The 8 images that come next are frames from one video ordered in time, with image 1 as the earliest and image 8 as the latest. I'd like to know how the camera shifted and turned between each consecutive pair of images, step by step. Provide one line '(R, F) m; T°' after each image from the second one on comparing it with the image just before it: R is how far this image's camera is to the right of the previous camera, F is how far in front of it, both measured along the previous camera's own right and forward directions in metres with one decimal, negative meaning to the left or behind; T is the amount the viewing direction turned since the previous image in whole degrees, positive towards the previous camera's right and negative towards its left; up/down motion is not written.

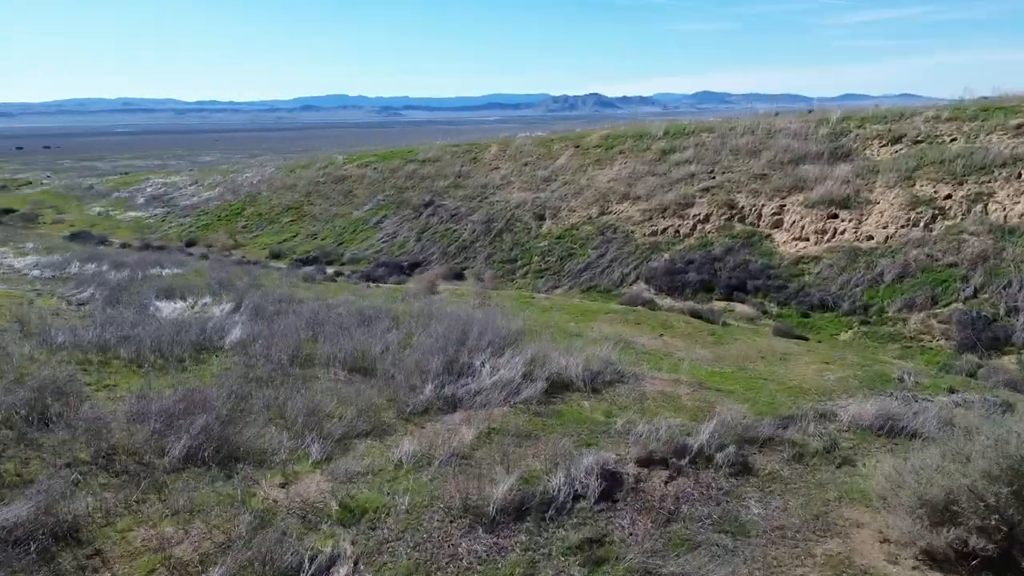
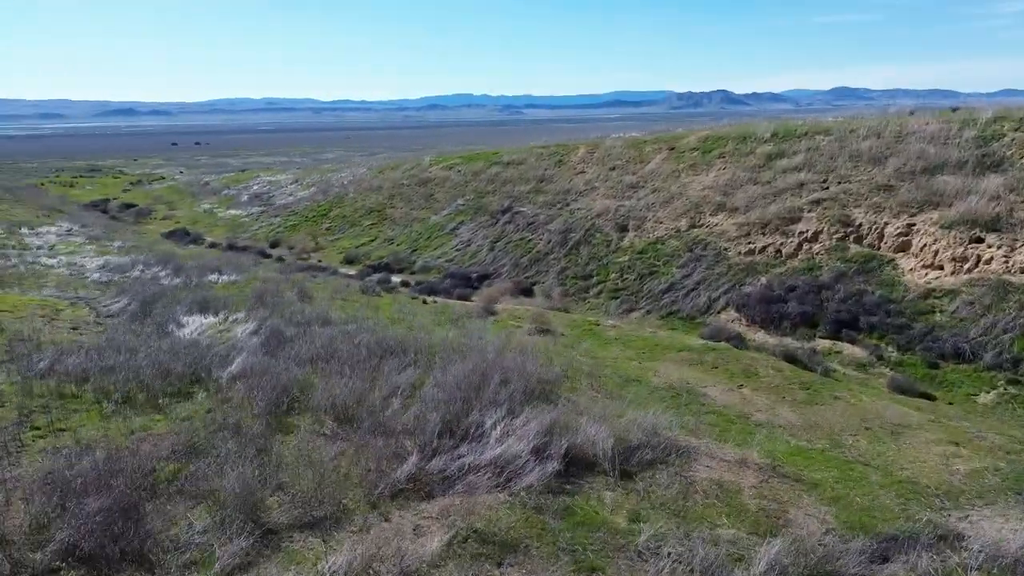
(+1.5, +3.1) m; -9°
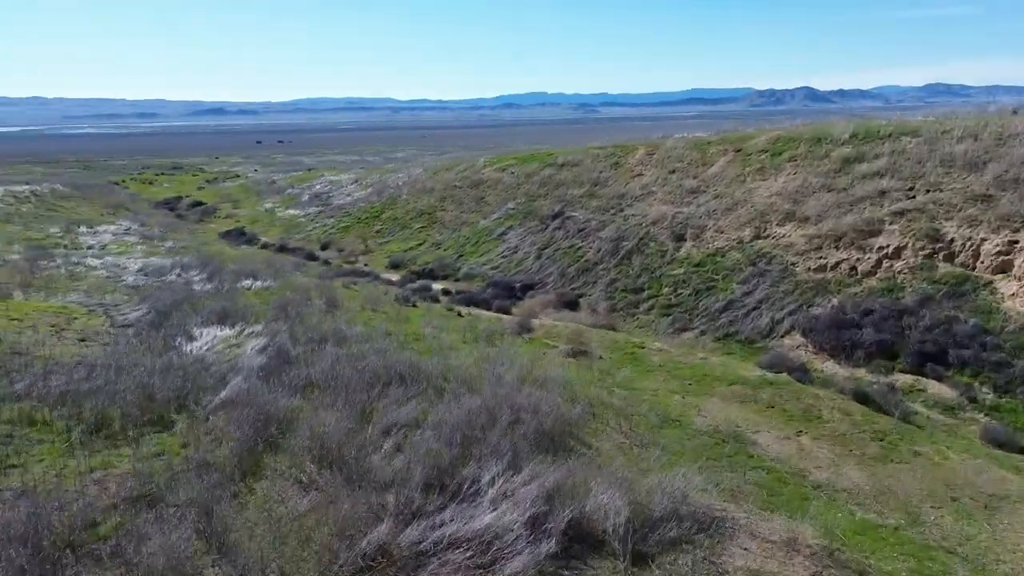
(+1.0, +1.9) m; -6°
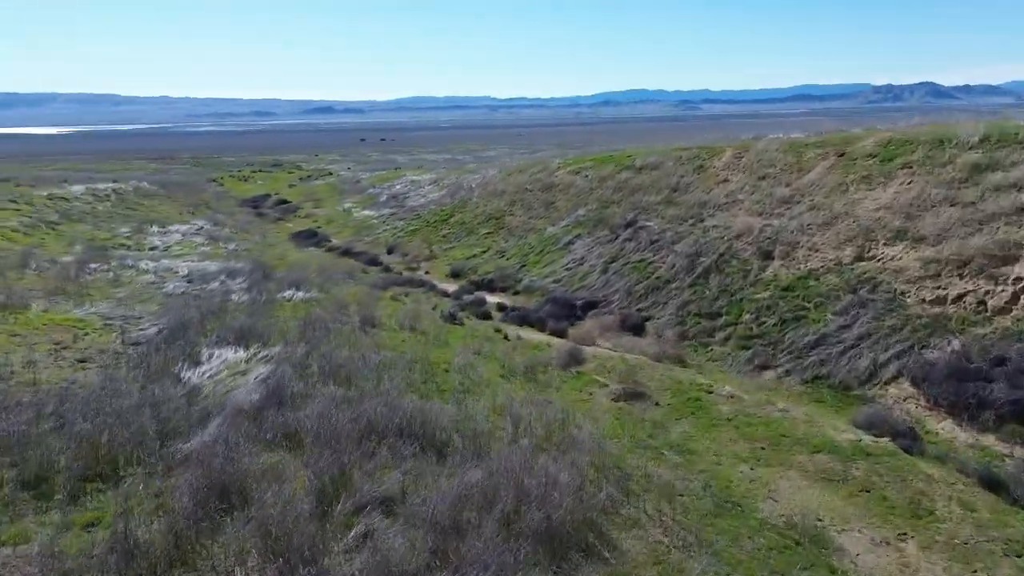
(+1.1, +2.8) m; -7°
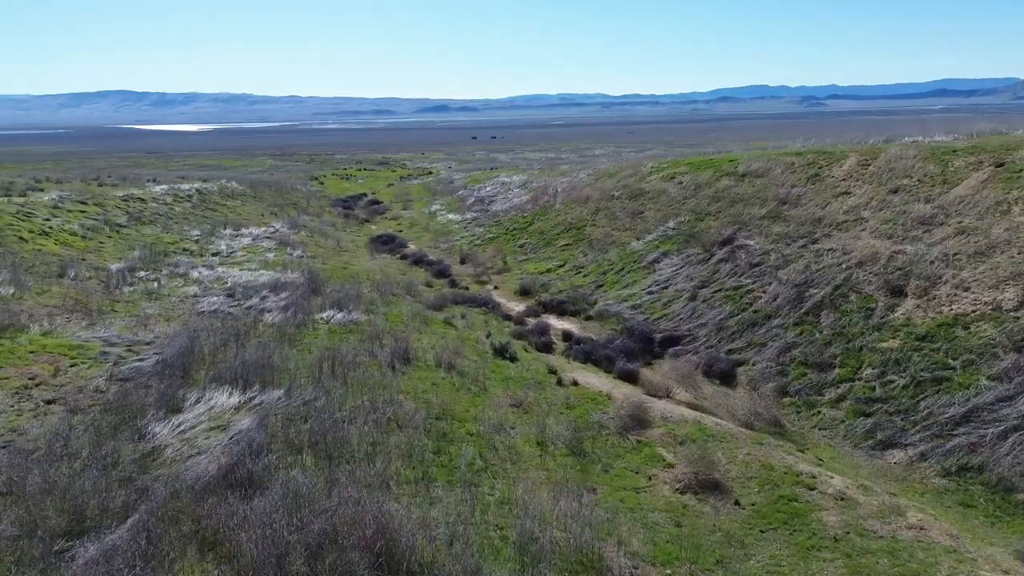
(+1.2, +3.7) m; -8°
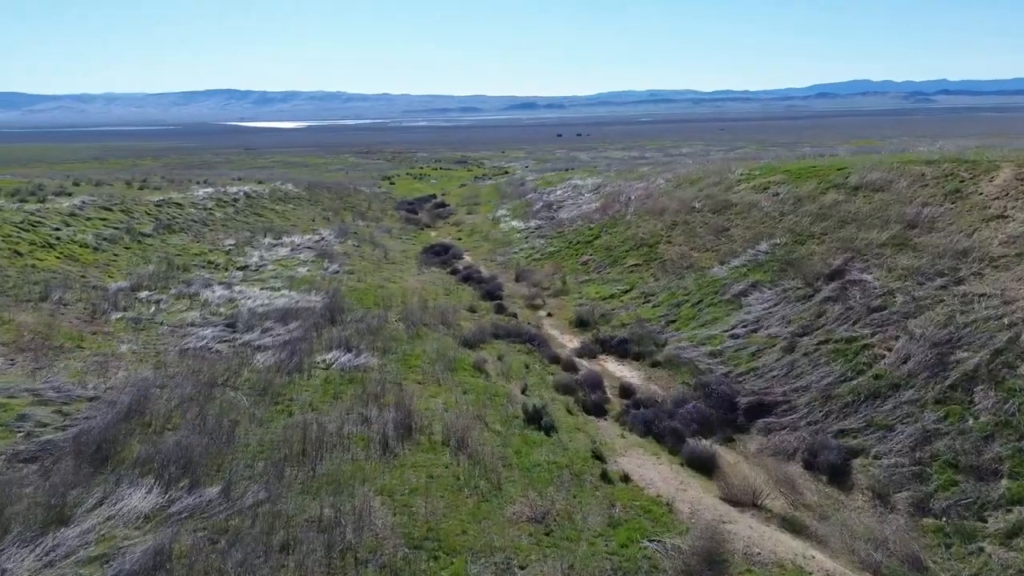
(+0.9, +4.6) m; -6°
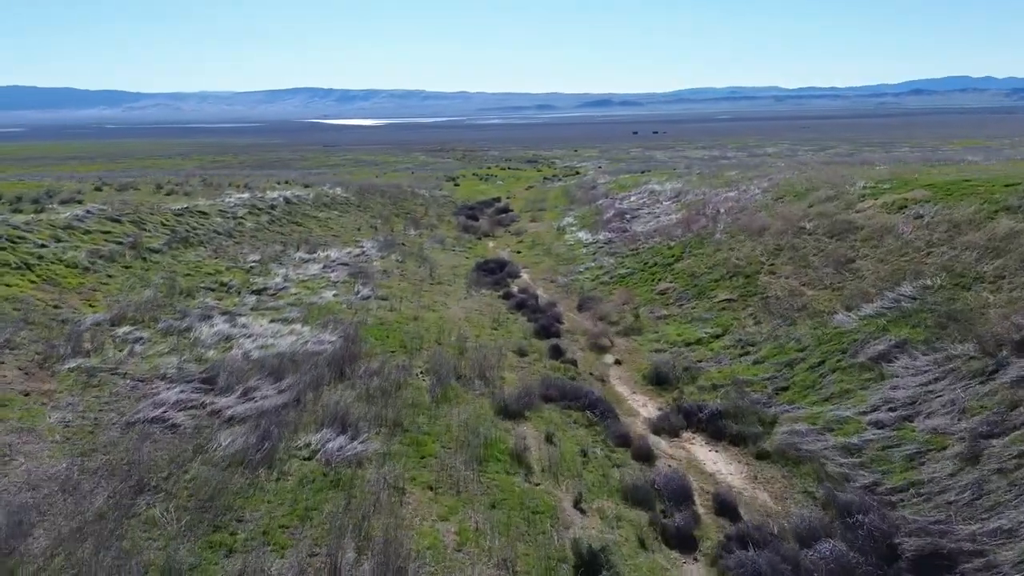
(+0.3, +5.2) m; -6°
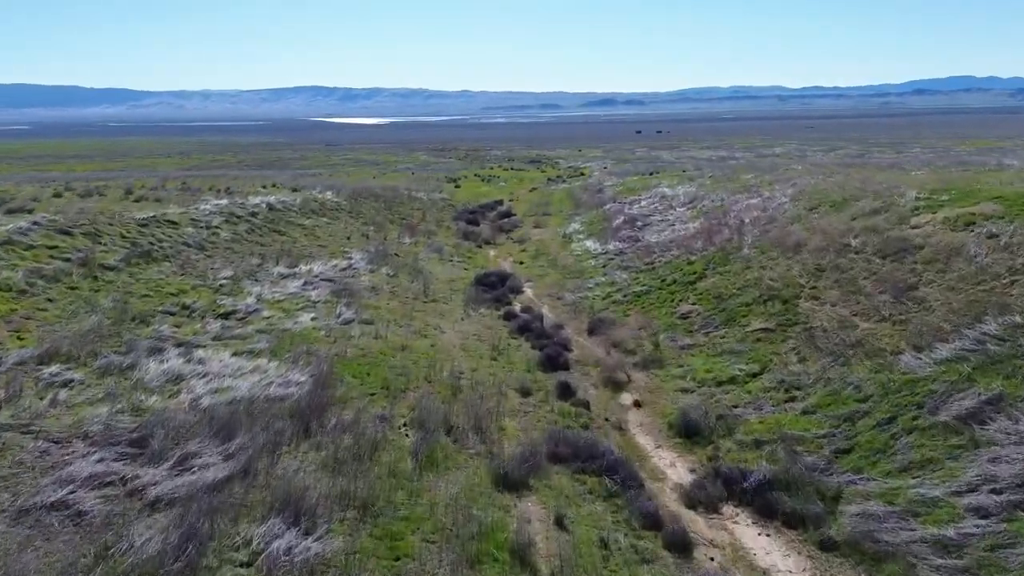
(0.0, +3.1) m; 0°
